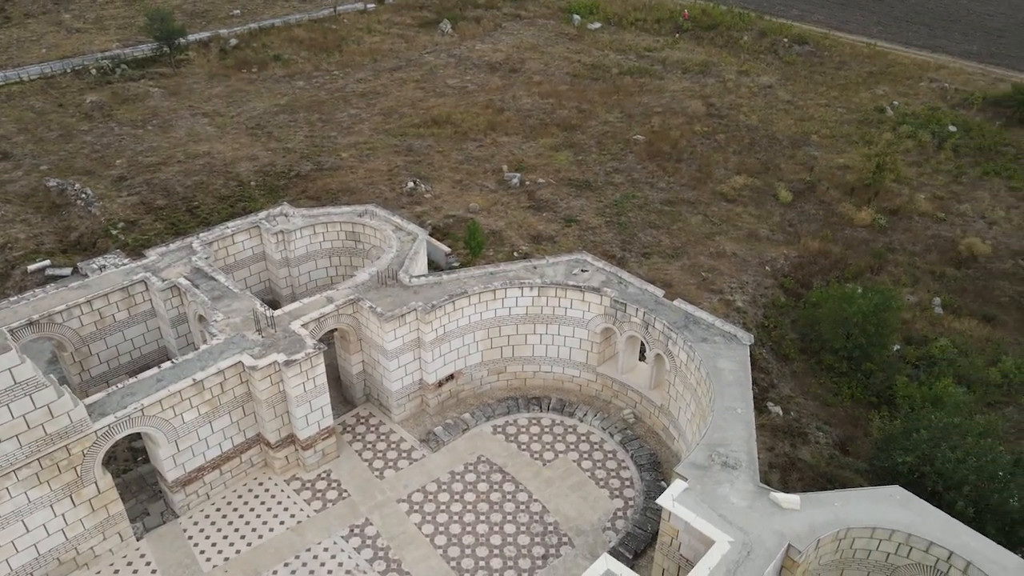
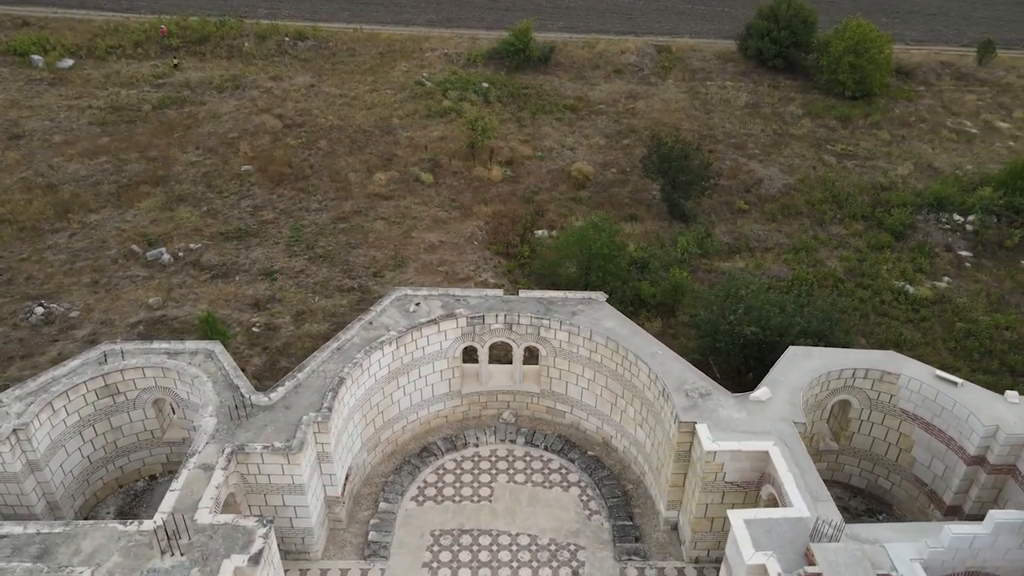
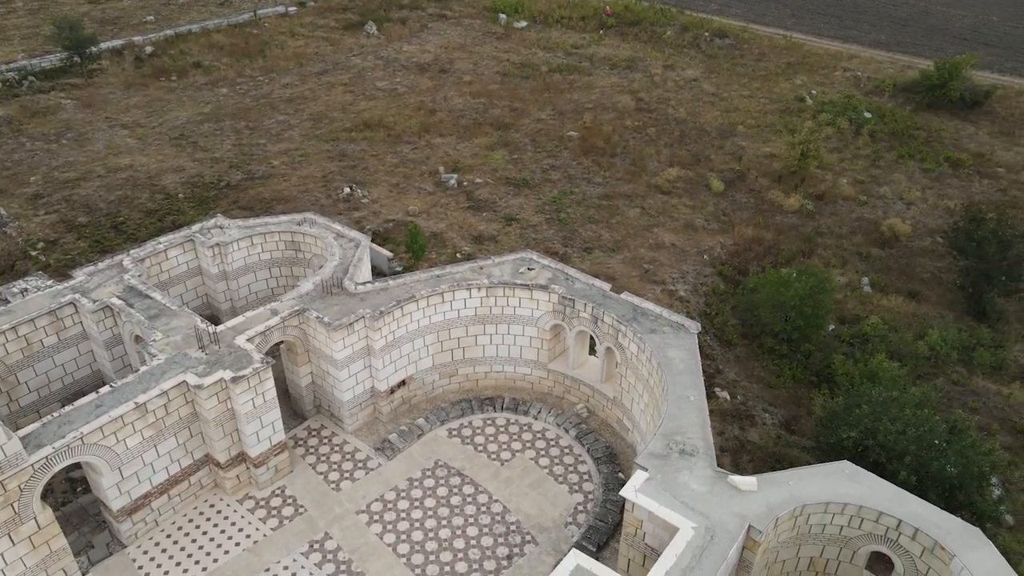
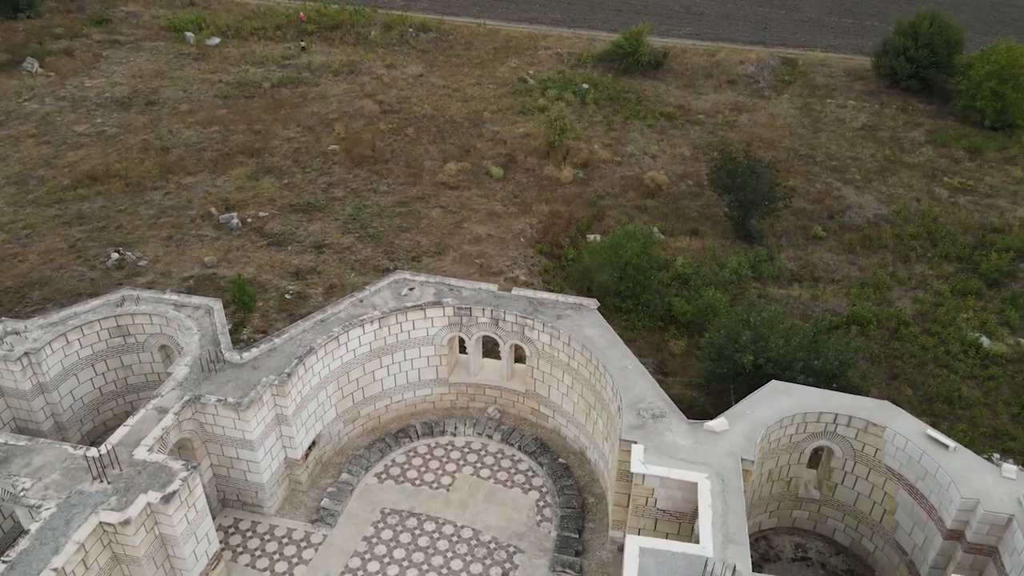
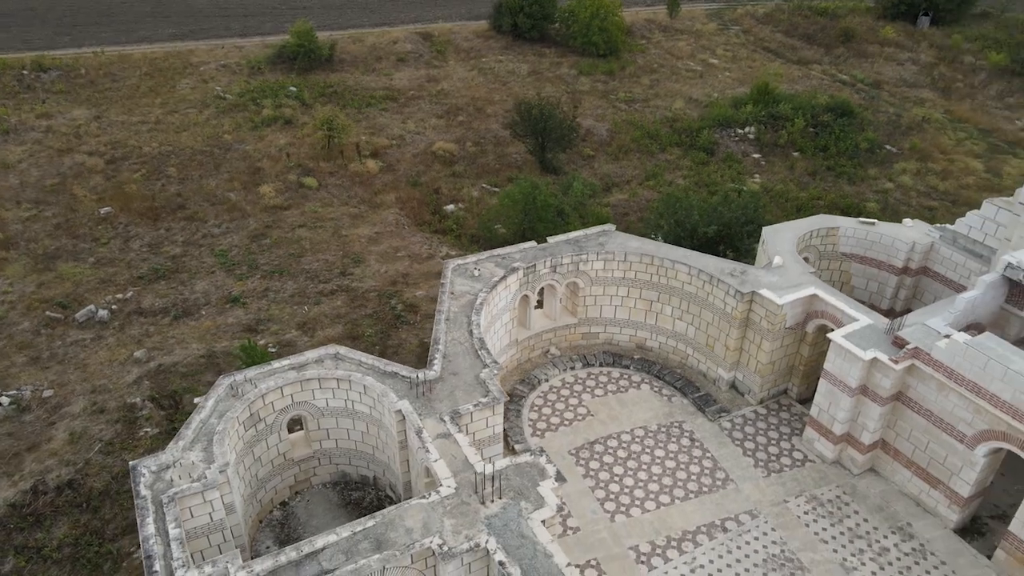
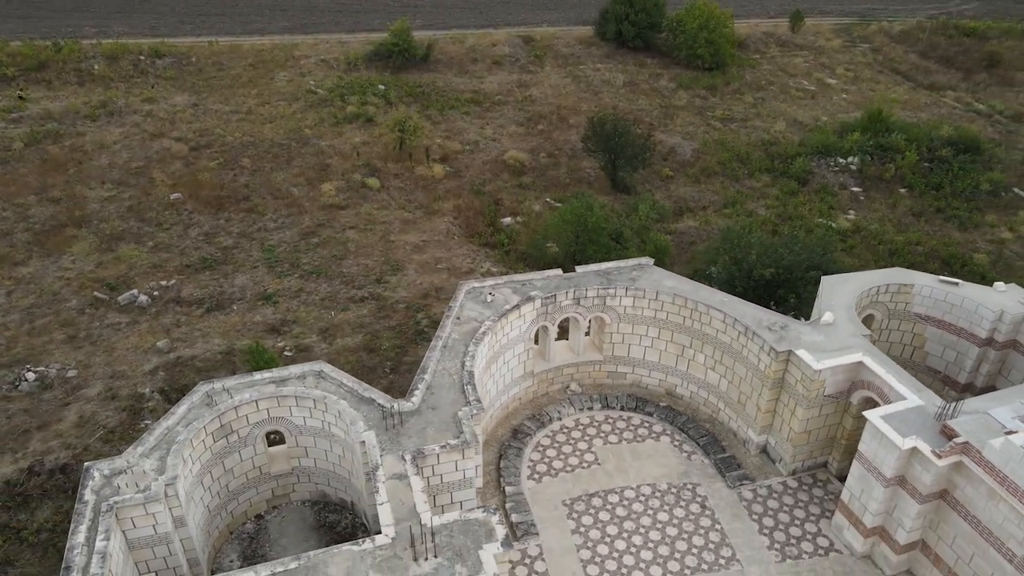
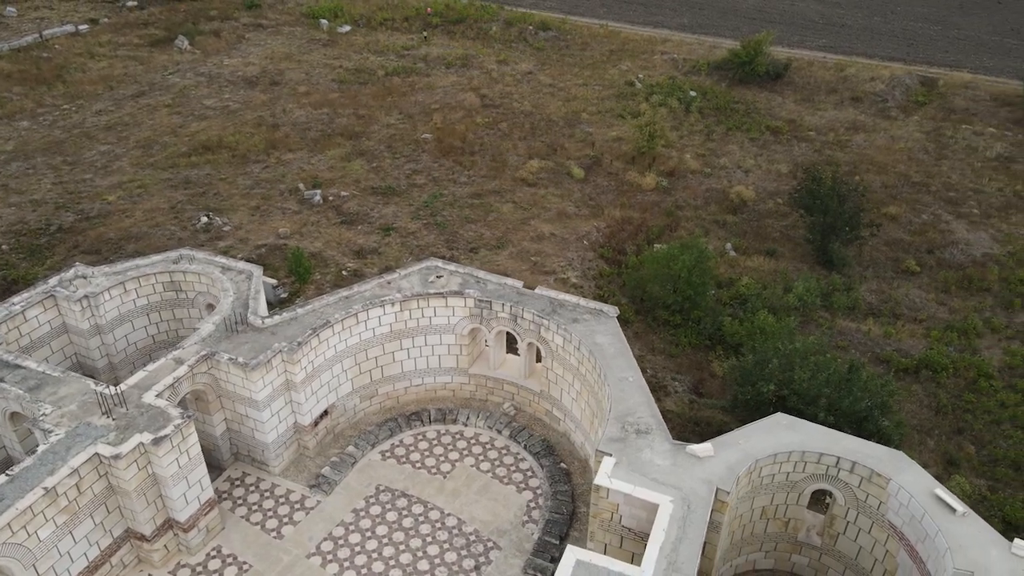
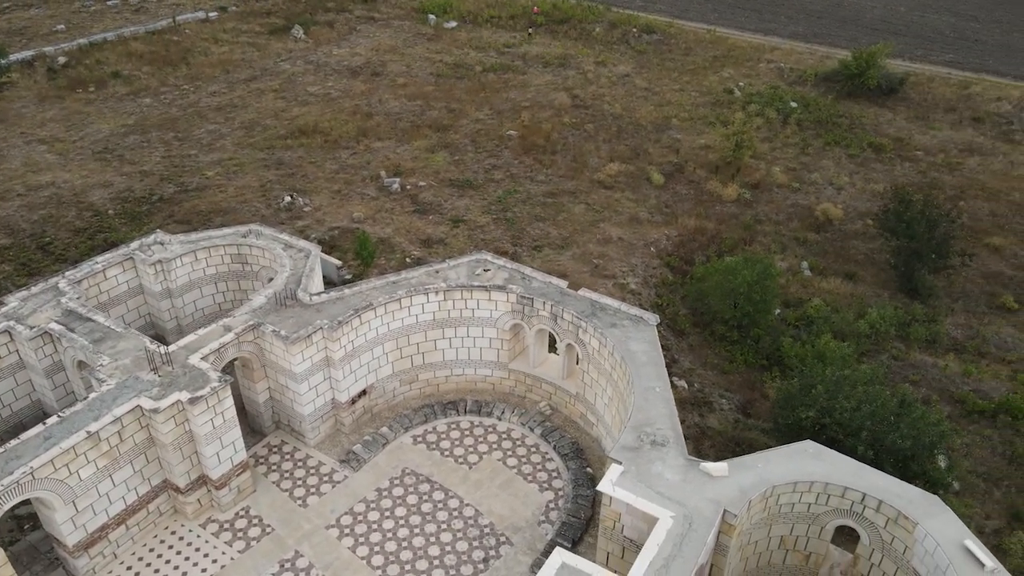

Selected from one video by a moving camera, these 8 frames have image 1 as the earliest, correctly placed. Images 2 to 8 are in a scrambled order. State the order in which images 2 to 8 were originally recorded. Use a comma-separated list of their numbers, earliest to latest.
3, 8, 7, 4, 2, 6, 5
